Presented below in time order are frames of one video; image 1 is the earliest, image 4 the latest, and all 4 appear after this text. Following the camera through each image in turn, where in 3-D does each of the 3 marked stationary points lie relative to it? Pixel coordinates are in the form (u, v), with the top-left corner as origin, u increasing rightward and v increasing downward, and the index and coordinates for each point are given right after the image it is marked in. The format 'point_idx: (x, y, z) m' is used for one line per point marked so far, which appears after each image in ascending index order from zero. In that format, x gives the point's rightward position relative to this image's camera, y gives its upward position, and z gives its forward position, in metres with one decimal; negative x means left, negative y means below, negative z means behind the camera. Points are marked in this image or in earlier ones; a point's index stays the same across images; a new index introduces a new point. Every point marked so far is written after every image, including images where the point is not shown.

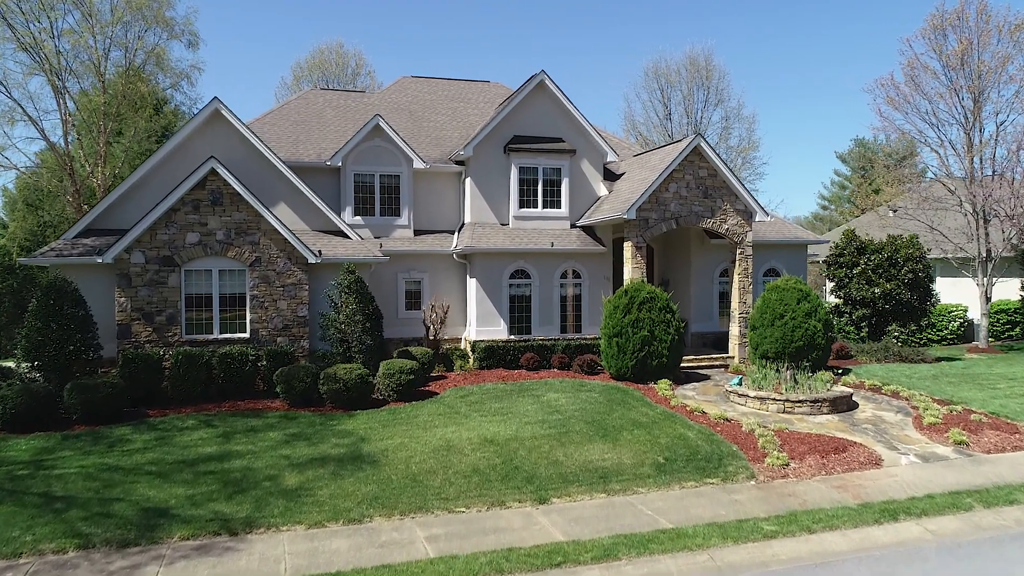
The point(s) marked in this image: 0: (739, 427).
0: (+4.8, -2.9, +15.5) m
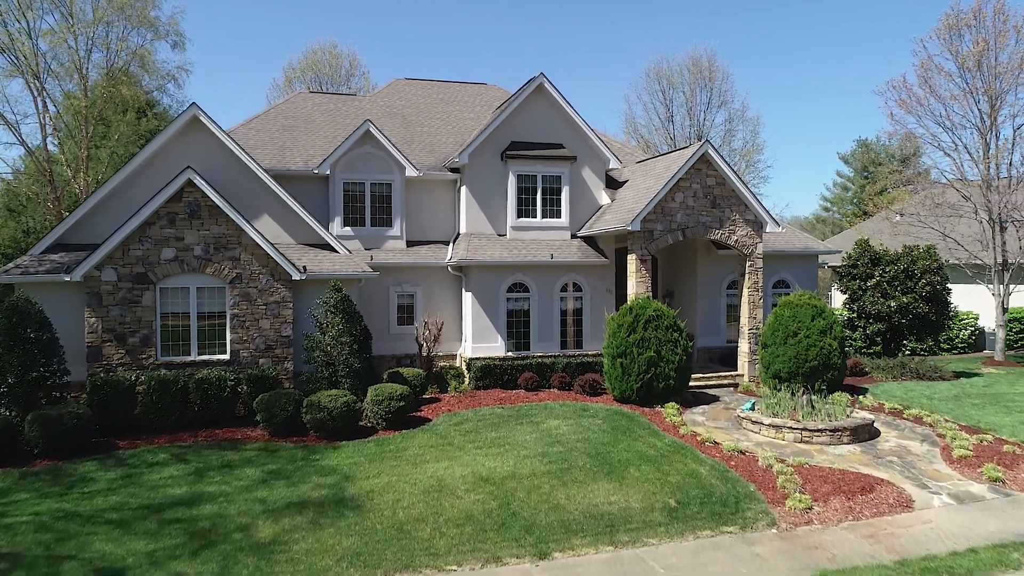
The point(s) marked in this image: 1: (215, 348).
0: (+4.7, -3.4, +14.3) m
1: (-7.2, -1.5, +17.8) m
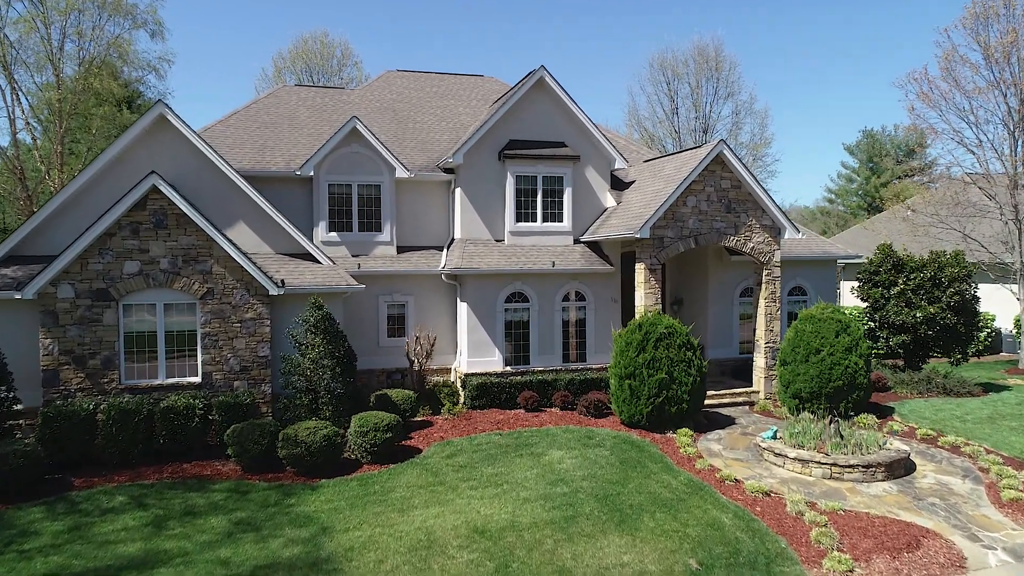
0: (+4.7, -3.8, +12.8) m
1: (-7.3, -1.8, +16.3) m
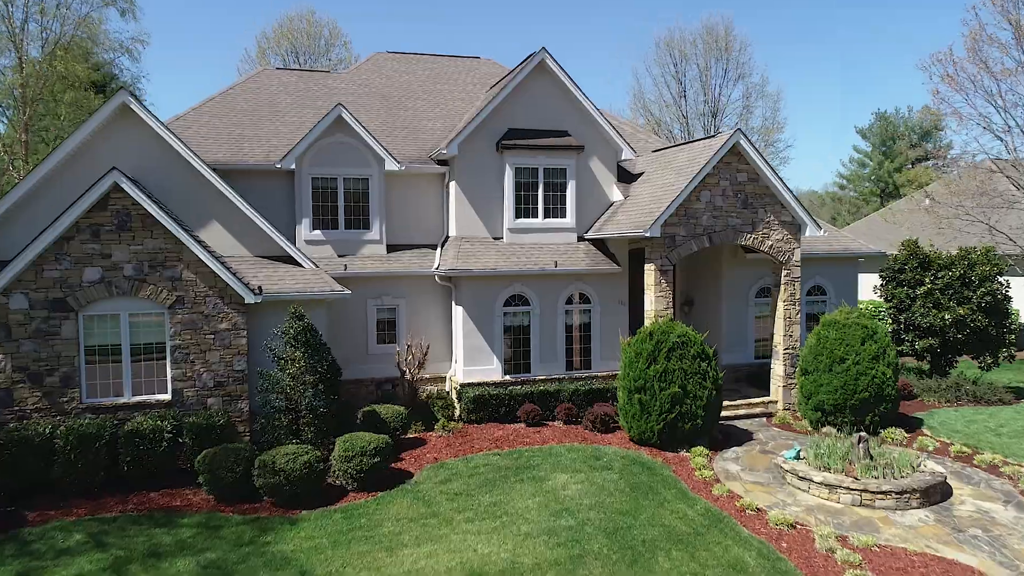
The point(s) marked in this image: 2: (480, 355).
0: (+4.7, -4.0, +11.5) m
1: (-7.3, -2.0, +14.9) m
2: (-0.8, -1.7, +19.2) m
